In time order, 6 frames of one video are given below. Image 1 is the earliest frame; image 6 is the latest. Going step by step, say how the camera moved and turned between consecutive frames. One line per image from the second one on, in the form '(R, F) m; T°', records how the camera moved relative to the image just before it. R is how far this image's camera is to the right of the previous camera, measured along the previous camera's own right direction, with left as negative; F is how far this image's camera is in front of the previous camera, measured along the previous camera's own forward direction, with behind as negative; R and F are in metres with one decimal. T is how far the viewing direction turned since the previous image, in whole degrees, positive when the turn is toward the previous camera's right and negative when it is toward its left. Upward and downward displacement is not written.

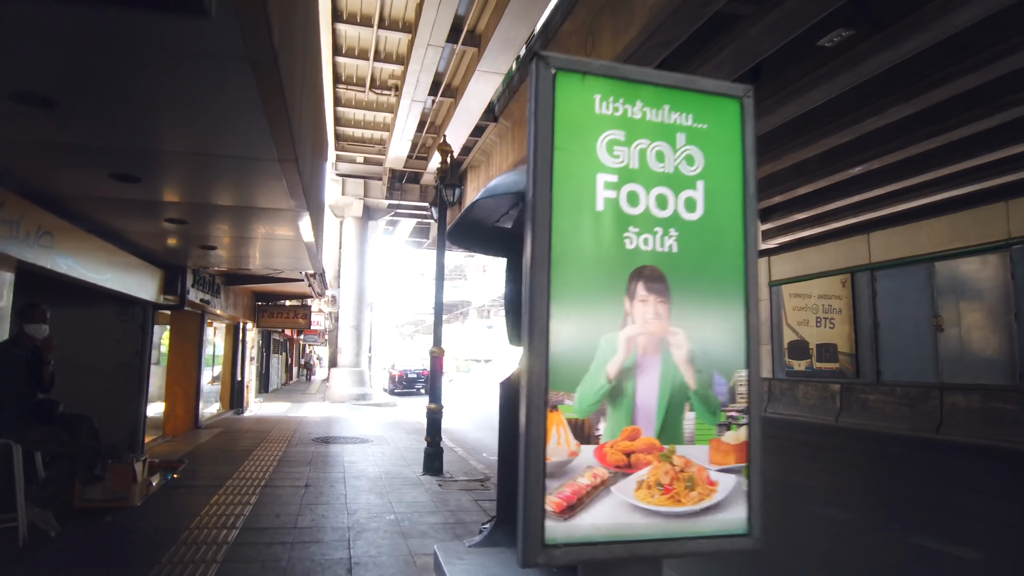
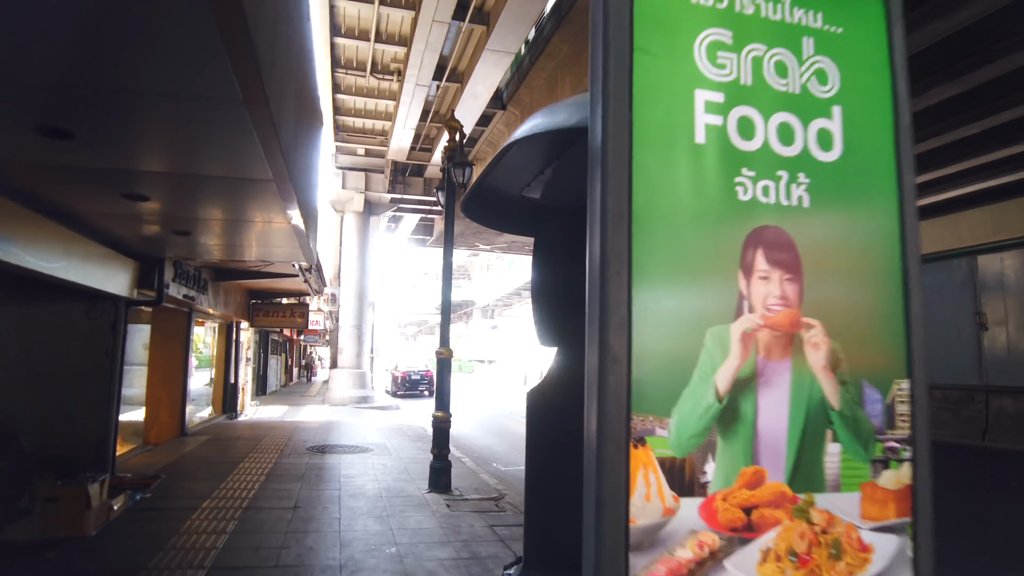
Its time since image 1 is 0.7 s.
(-0.2, +1.0) m; 0°
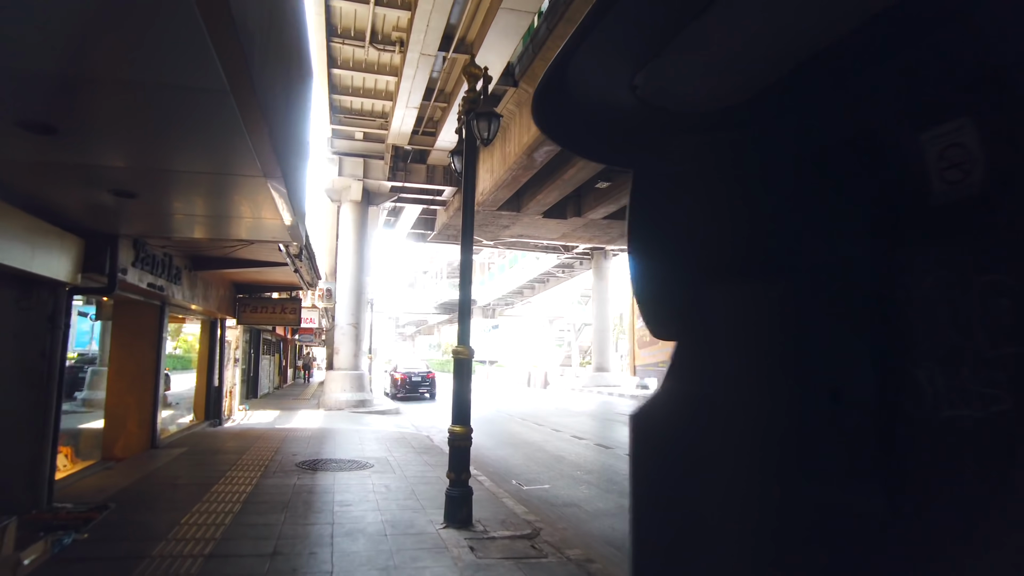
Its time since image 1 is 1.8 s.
(-0.3, +1.4) m; 0°
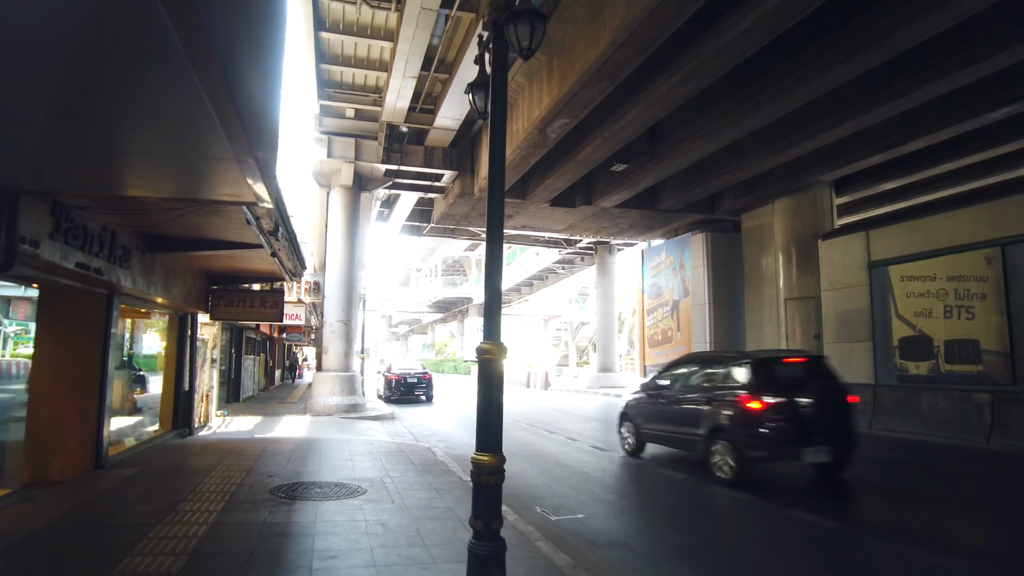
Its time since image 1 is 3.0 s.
(-0.3, +1.7) m; +1°
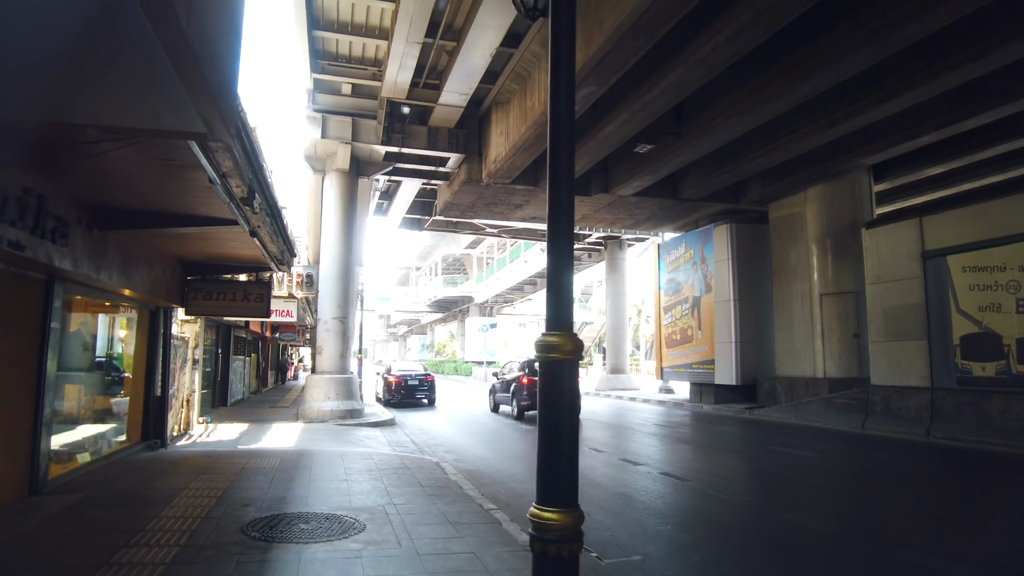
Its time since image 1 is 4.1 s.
(-0.3, +1.5) m; 0°
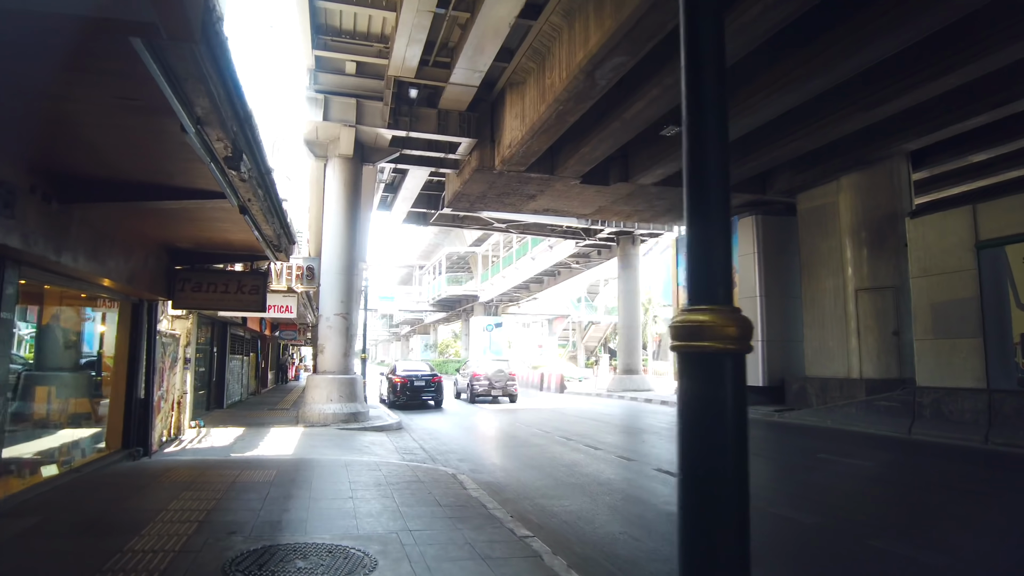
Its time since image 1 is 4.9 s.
(-0.3, +1.1) m; 0°
